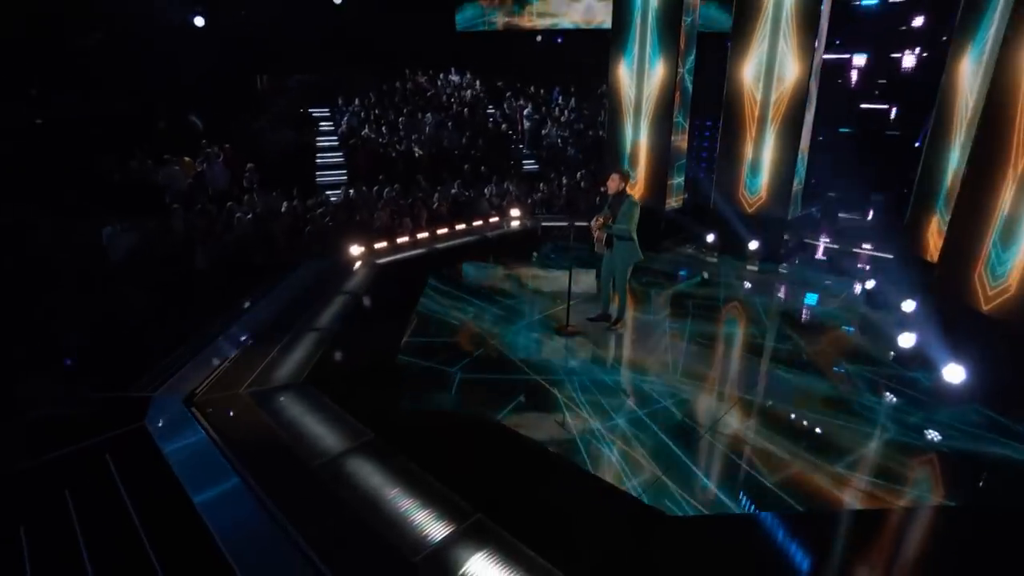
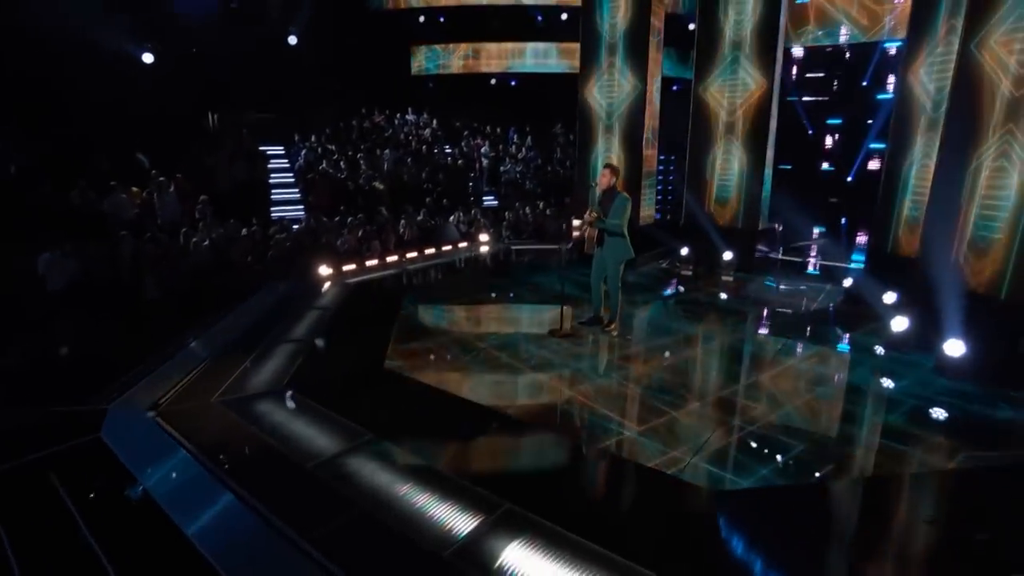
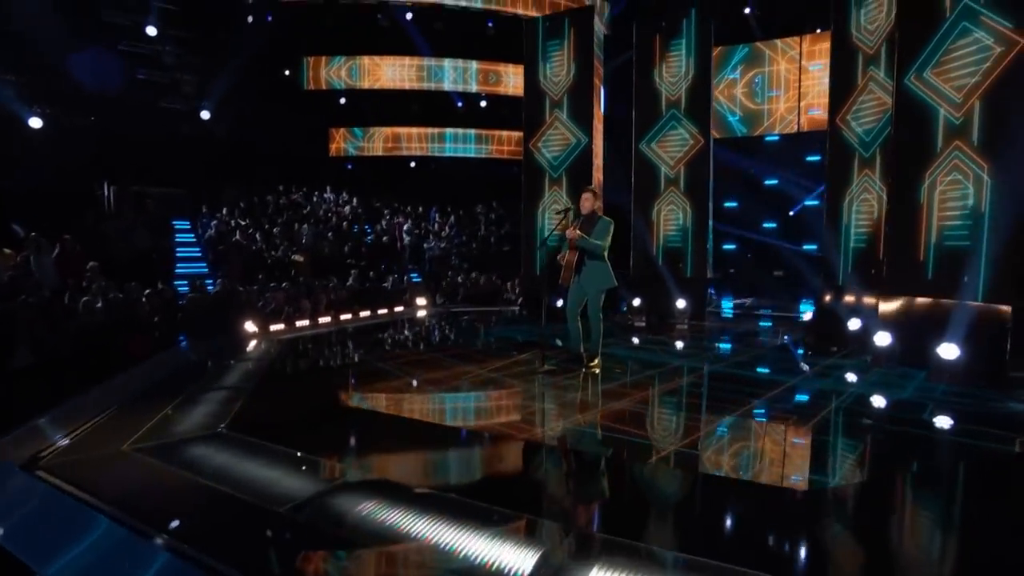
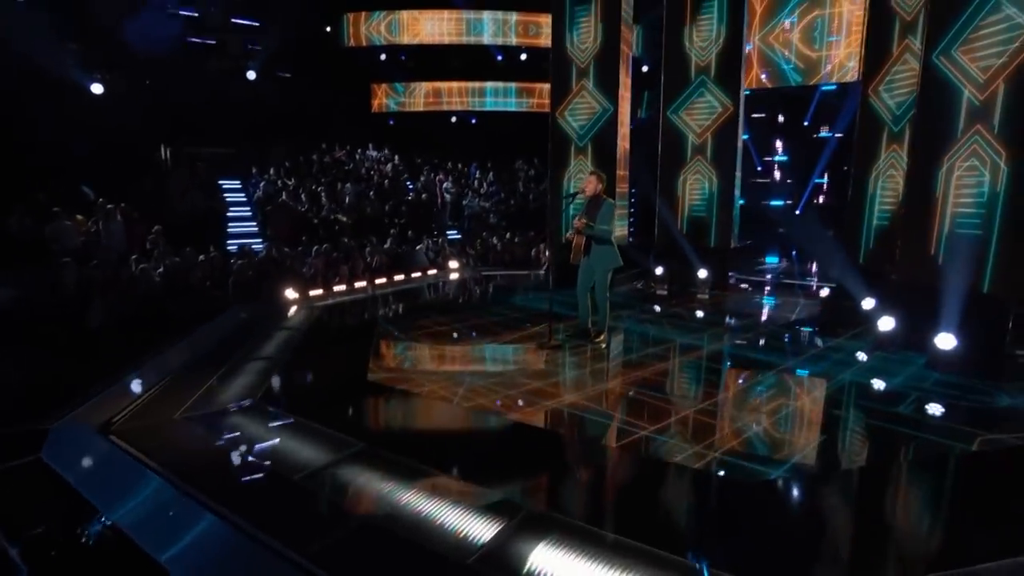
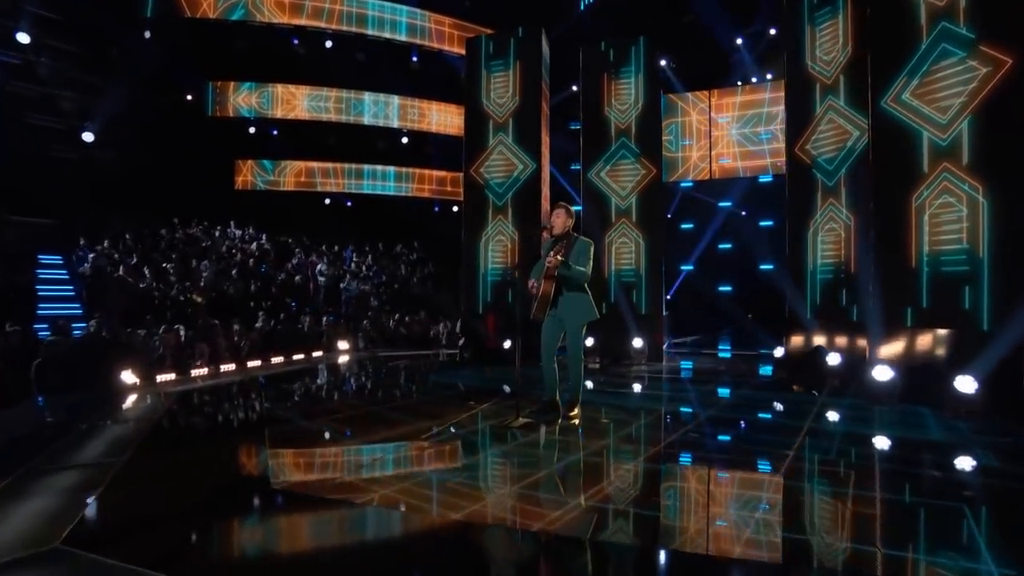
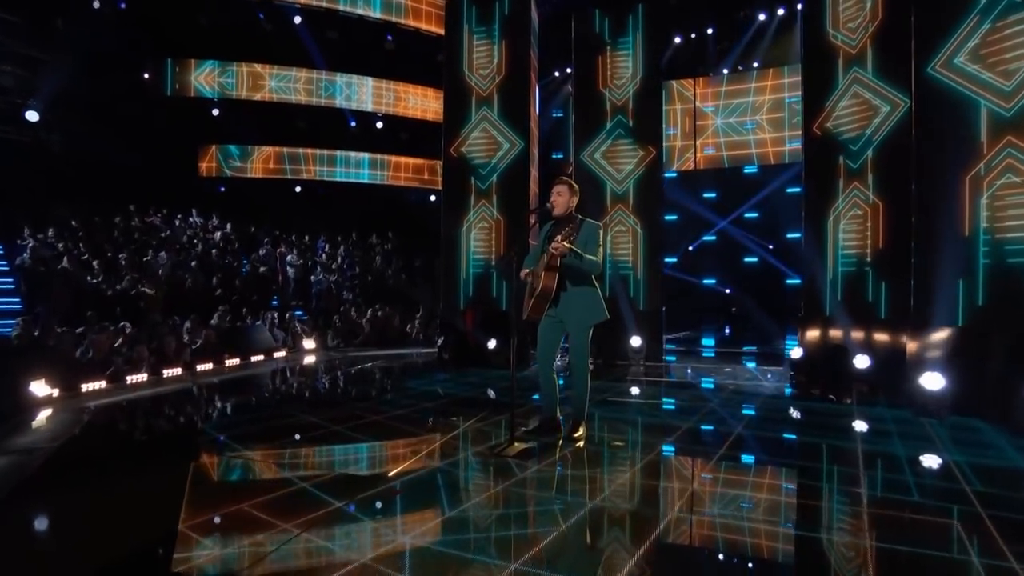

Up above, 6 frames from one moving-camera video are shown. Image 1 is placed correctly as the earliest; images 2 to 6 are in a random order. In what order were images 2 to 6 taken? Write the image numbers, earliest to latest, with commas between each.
2, 4, 3, 5, 6
